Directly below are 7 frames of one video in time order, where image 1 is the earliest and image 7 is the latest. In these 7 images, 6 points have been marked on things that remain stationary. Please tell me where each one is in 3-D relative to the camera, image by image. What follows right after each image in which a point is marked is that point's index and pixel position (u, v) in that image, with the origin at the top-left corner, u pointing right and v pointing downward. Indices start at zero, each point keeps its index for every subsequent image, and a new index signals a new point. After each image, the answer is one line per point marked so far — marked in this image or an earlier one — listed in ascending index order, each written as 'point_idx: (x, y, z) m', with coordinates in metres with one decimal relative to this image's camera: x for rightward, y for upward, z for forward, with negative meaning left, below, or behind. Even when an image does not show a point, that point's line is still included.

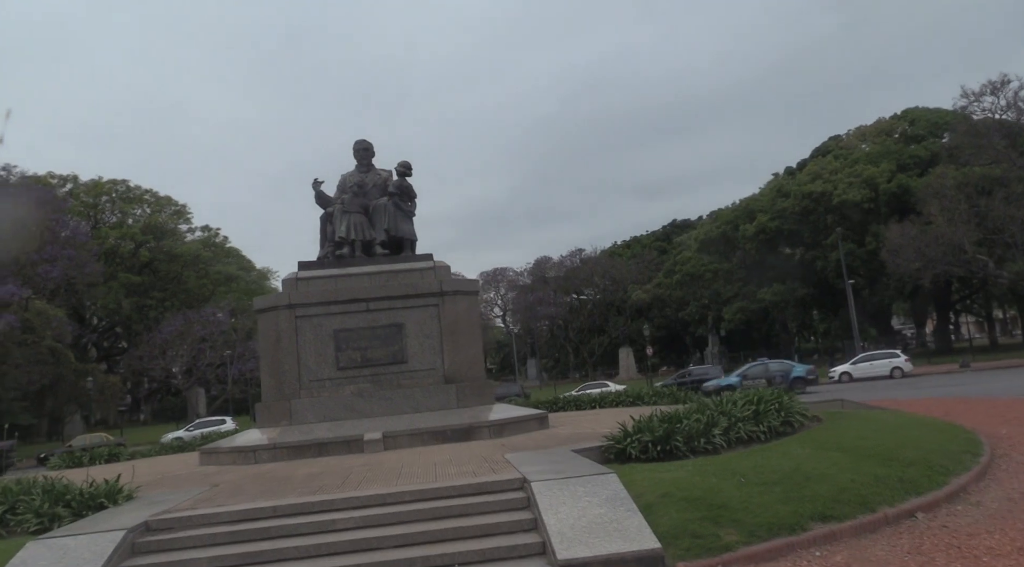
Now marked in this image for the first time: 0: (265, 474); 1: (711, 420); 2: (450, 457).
0: (-3.1, -2.4, +9.3) m
1: (+2.4, -1.6, +8.8) m
2: (-0.8, -2.1, +9.0) m
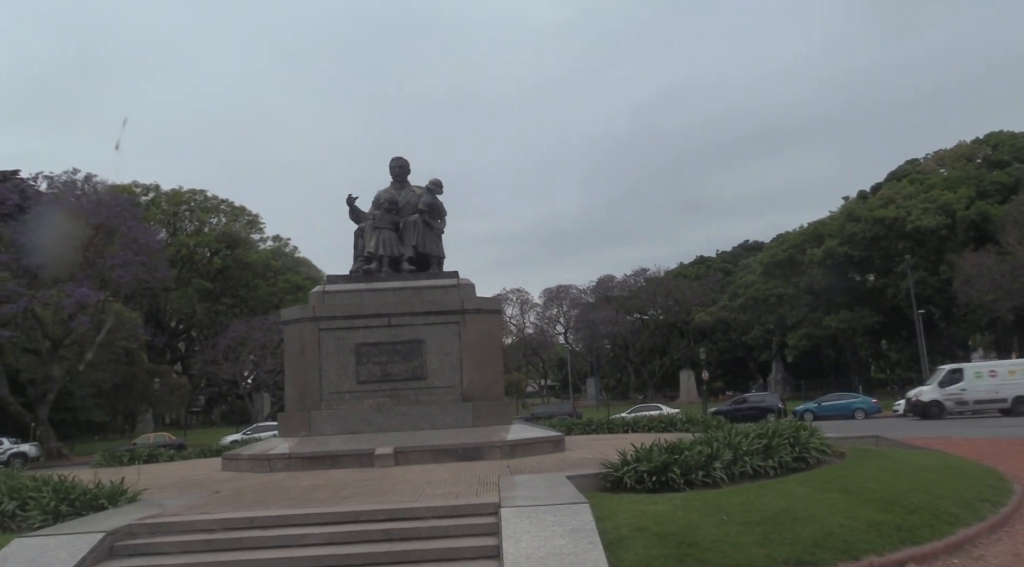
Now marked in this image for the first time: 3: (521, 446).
0: (-3.1, -2.5, +9.5) m
1: (+2.3, -1.9, +8.6) m
2: (-0.8, -2.3, +9.0) m
3: (+0.1, -2.5, +11.3) m
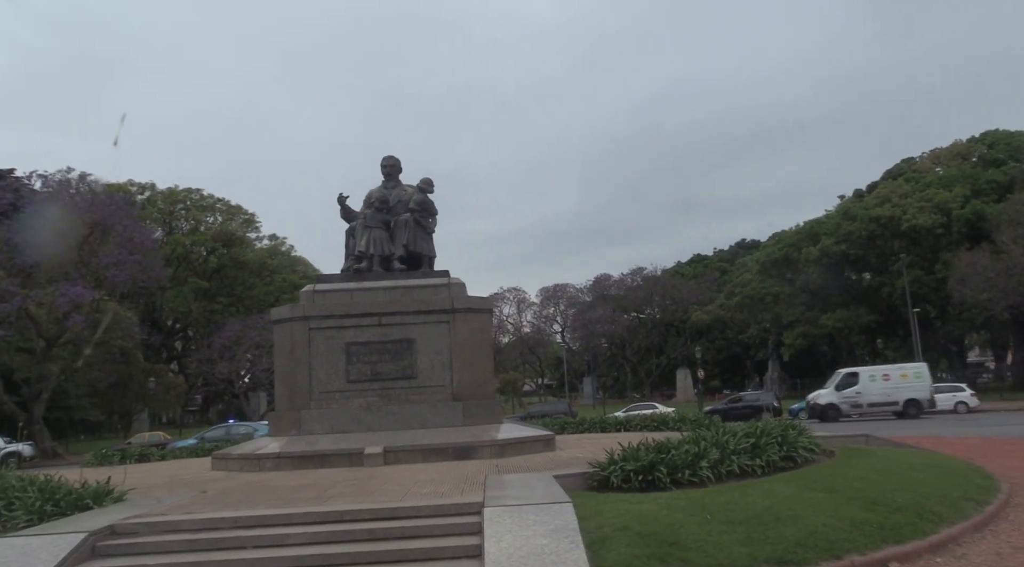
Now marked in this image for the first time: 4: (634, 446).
0: (-3.2, -2.5, +9.4) m
1: (+2.2, -1.9, +8.6) m
2: (-0.9, -2.3, +9.0) m
3: (0.0, -2.4, +11.3) m
4: (+1.5, -1.9, +9.0) m
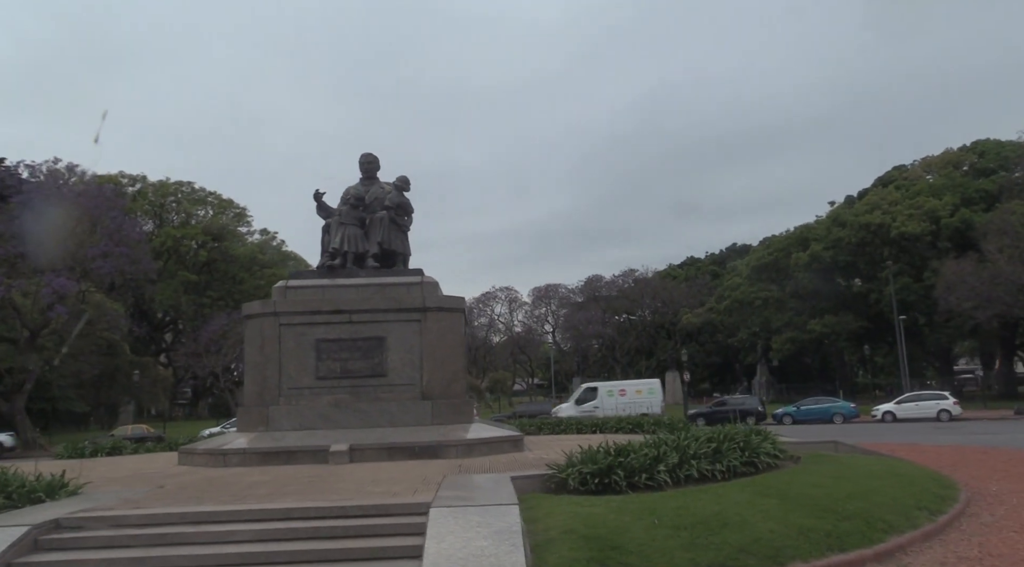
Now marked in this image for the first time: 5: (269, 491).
0: (-3.7, -2.5, +9.4) m
1: (+1.7, -2.0, +8.6) m
2: (-1.4, -2.3, +9.0) m
3: (-0.5, -2.4, +11.3) m
4: (+1.0, -2.0, +9.0) m
5: (-2.6, -2.2, +8.1) m
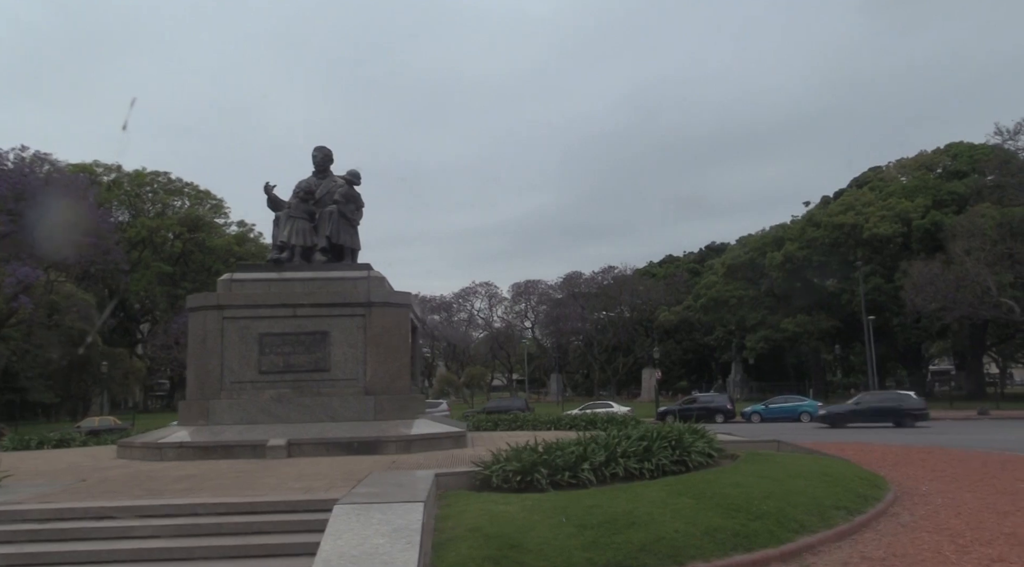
0: (-4.6, -2.4, +9.3) m
1: (+0.9, -1.9, +8.6) m
2: (-2.2, -2.2, +8.9) m
3: (-1.4, -2.4, +11.2) m
4: (+0.1, -1.9, +9.0) m
5: (-3.5, -2.2, +8.1) m
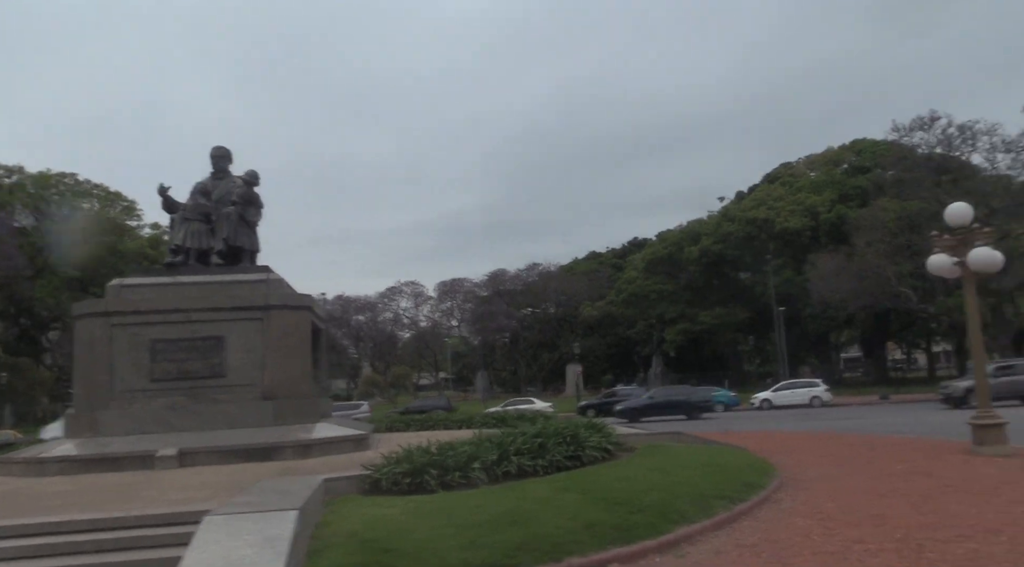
0: (-5.8, -2.4, +8.8) m
1: (-0.3, -1.9, +8.6) m
2: (-3.5, -2.3, +8.7) m
3: (-2.9, -2.4, +11.1) m
4: (-1.1, -2.0, +8.9) m
5: (-4.6, -2.2, +7.7) m
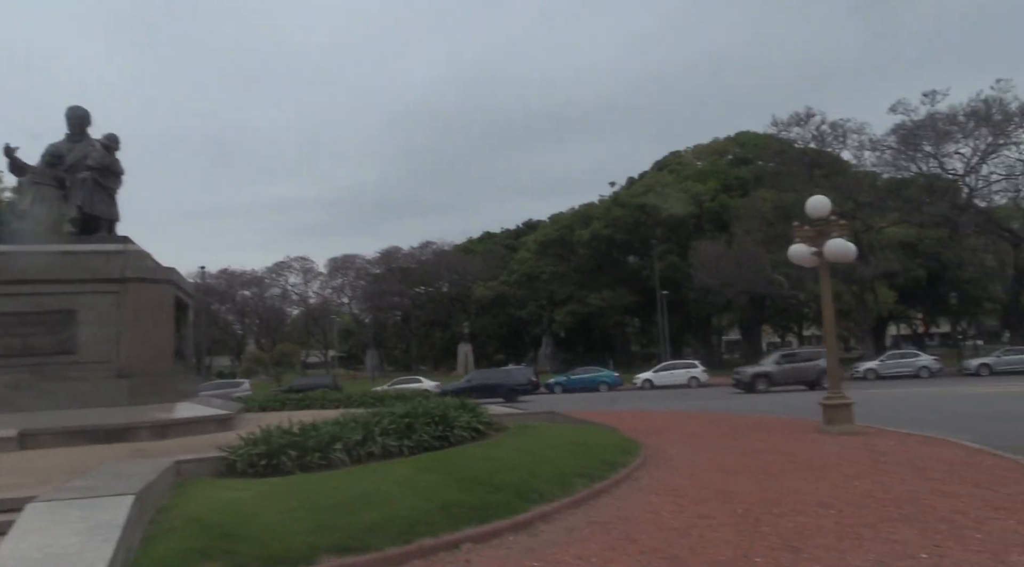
0: (-7.4, -2.1, +8.0) m
1: (-1.9, -1.7, +8.5) m
2: (-5.0, -2.0, +8.1) m
3: (-4.7, -2.0, +10.5) m
4: (-2.7, -1.7, +8.7) m
5: (-6.0, -1.9, +7.0) m
